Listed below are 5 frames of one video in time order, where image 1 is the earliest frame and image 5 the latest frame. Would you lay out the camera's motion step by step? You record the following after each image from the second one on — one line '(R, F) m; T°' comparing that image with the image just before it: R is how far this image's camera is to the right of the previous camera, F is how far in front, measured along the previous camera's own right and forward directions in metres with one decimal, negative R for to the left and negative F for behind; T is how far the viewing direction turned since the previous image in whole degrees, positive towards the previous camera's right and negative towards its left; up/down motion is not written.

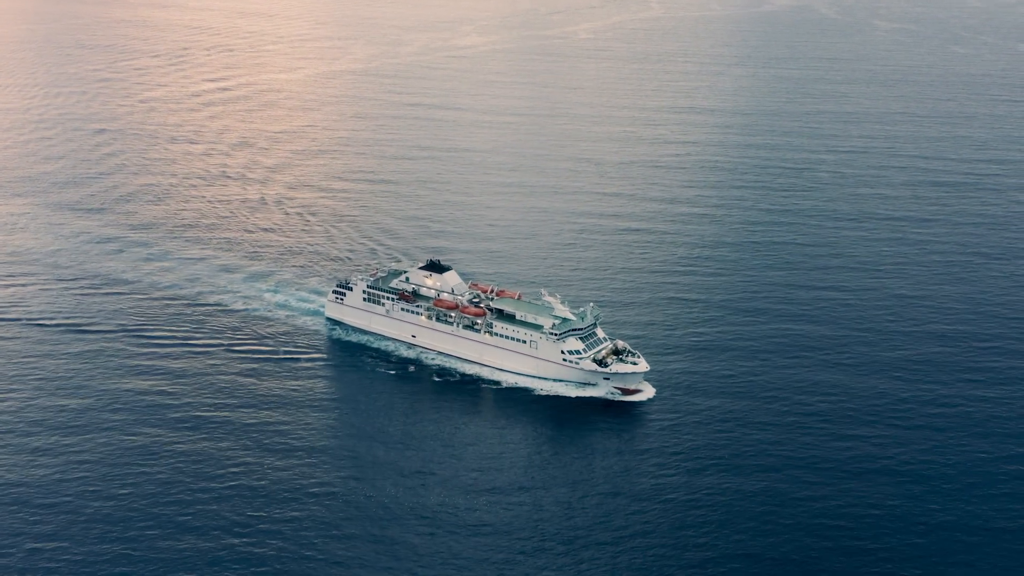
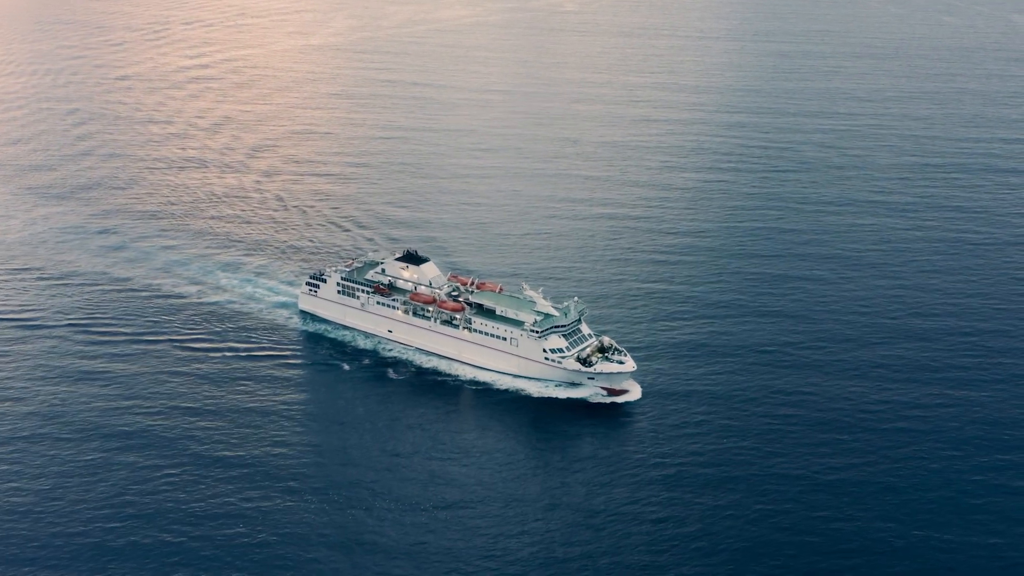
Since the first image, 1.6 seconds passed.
(+1.4, +7.4) m; +1°
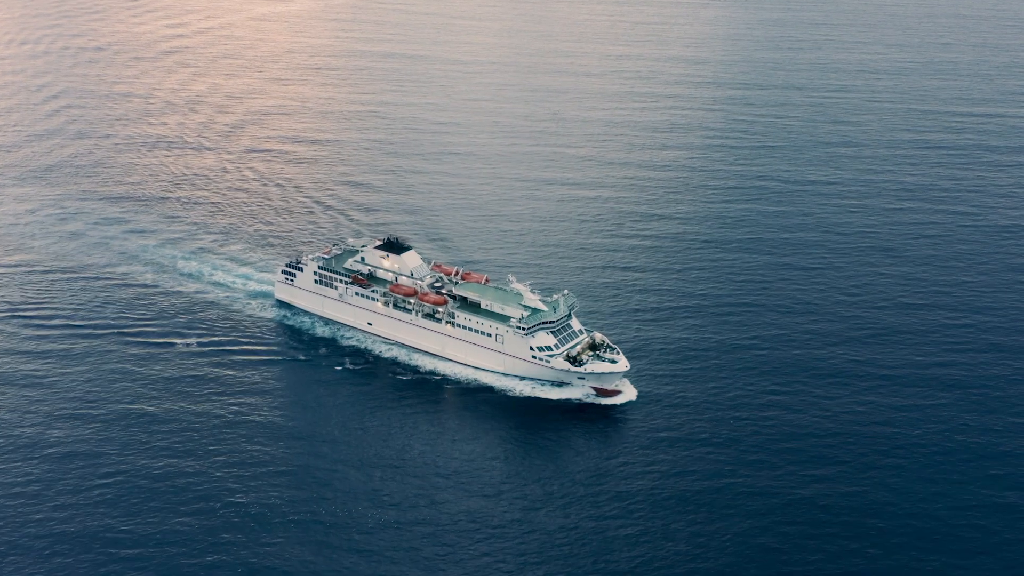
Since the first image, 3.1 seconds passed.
(+0.7, +7.9) m; +1°
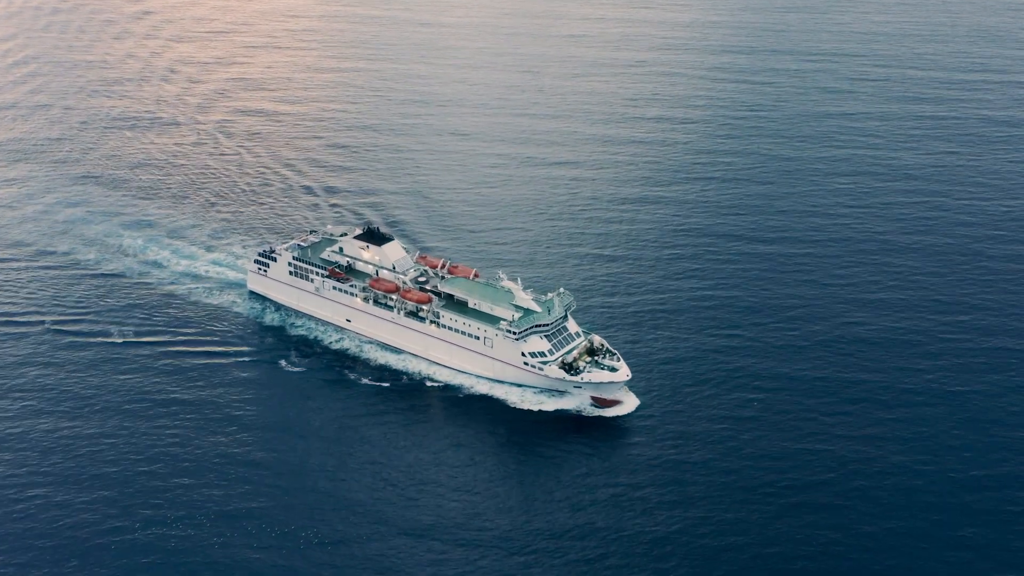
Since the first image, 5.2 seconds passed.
(+0.3, +11.1) m; 0°
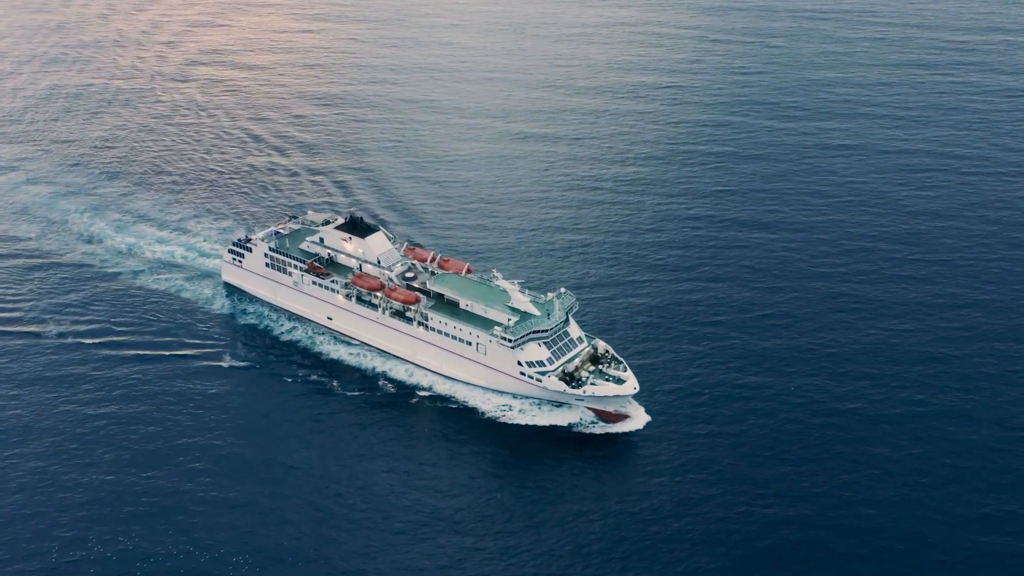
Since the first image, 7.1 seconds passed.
(-0.1, +11.0) m; 0°
